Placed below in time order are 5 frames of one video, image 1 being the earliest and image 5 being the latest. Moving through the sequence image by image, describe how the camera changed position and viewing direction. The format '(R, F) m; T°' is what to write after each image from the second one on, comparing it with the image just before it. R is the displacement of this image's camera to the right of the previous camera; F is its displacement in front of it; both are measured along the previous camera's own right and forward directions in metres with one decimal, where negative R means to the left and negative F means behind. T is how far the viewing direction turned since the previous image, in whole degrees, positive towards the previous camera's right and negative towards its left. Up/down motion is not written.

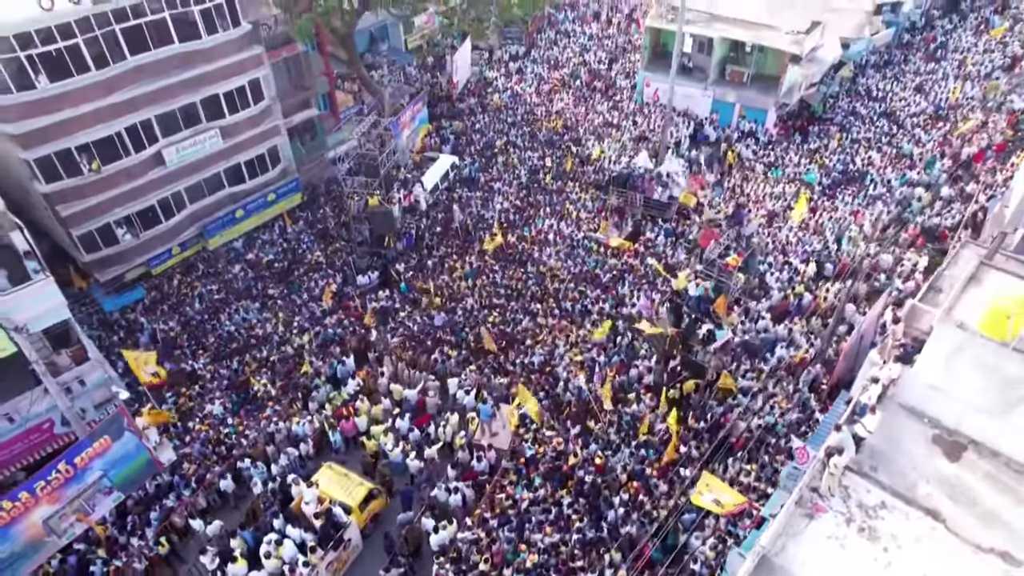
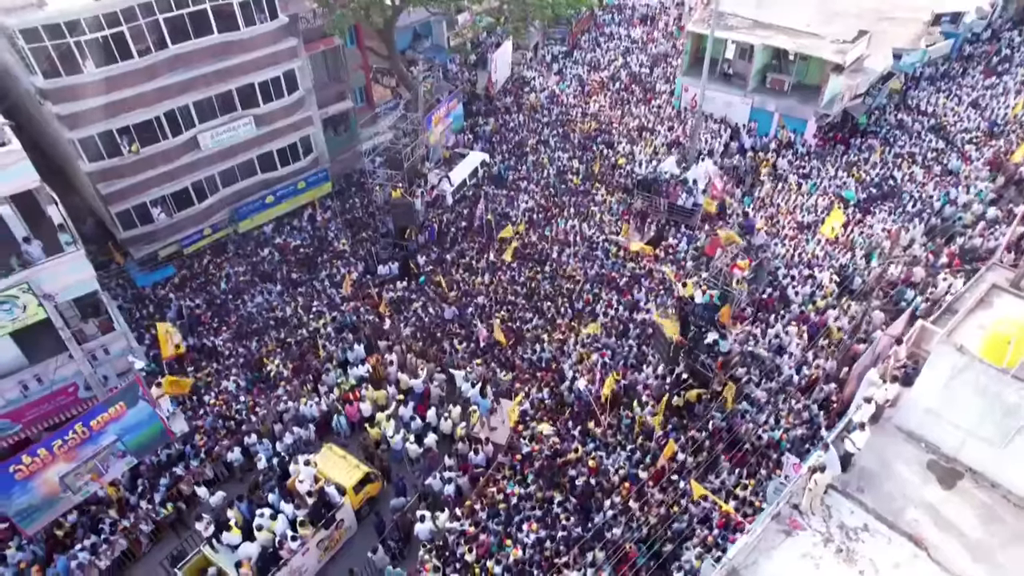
(+1.3, -0.2) m; -4°
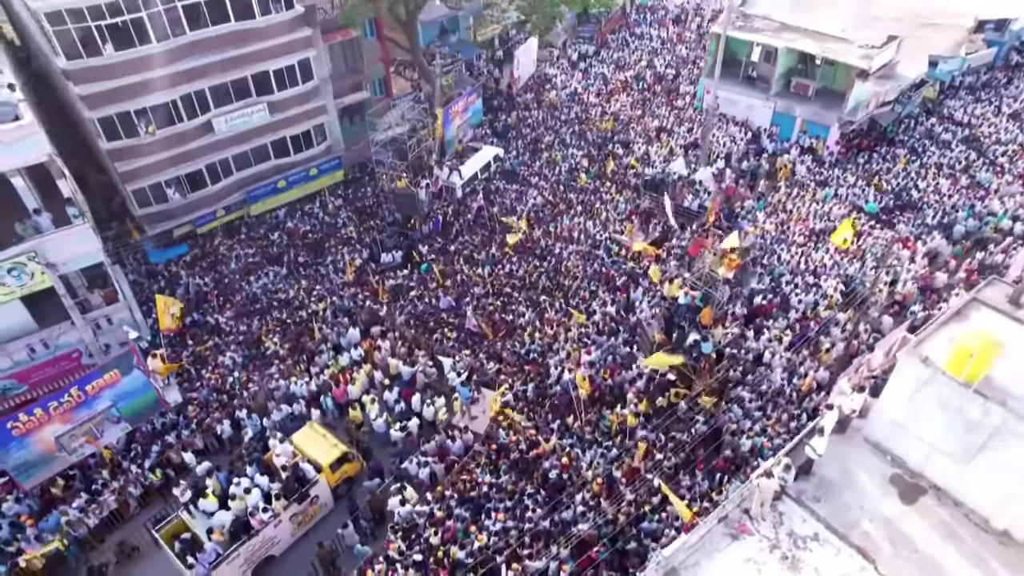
(+1.8, -0.1) m; -4°
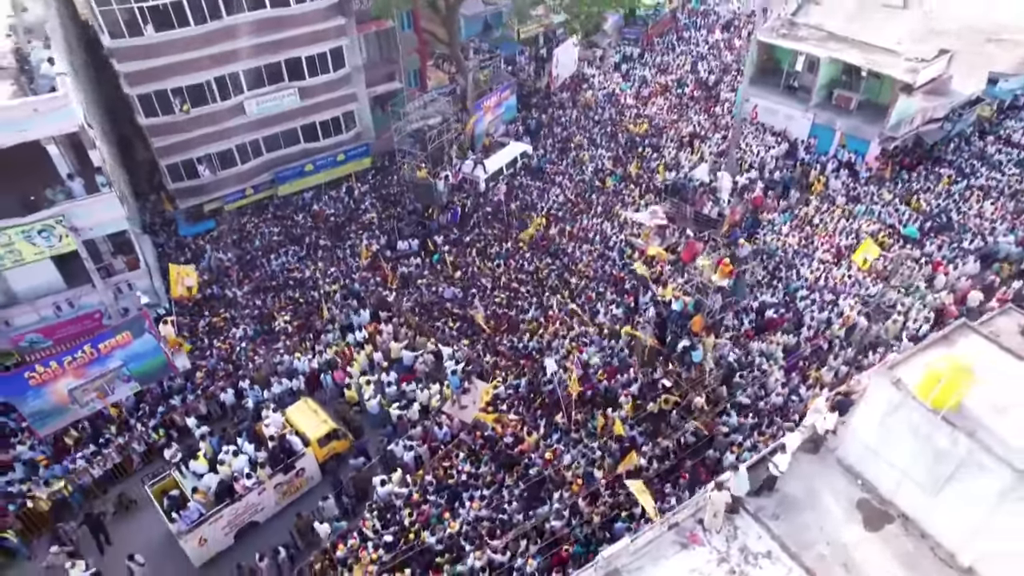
(+1.8, -0.1) m; -5°
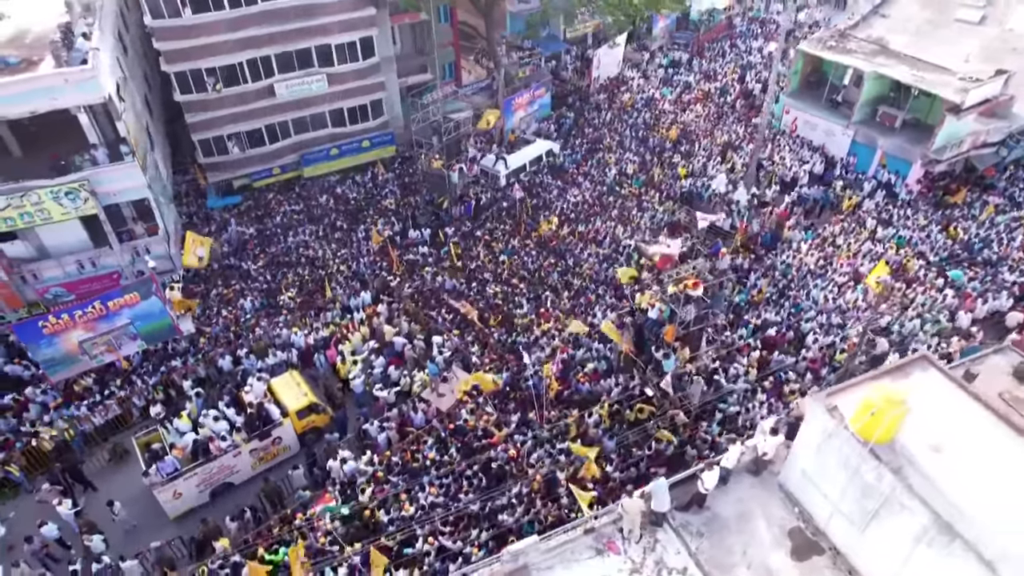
(+2.6, 0.0) m; -6°
